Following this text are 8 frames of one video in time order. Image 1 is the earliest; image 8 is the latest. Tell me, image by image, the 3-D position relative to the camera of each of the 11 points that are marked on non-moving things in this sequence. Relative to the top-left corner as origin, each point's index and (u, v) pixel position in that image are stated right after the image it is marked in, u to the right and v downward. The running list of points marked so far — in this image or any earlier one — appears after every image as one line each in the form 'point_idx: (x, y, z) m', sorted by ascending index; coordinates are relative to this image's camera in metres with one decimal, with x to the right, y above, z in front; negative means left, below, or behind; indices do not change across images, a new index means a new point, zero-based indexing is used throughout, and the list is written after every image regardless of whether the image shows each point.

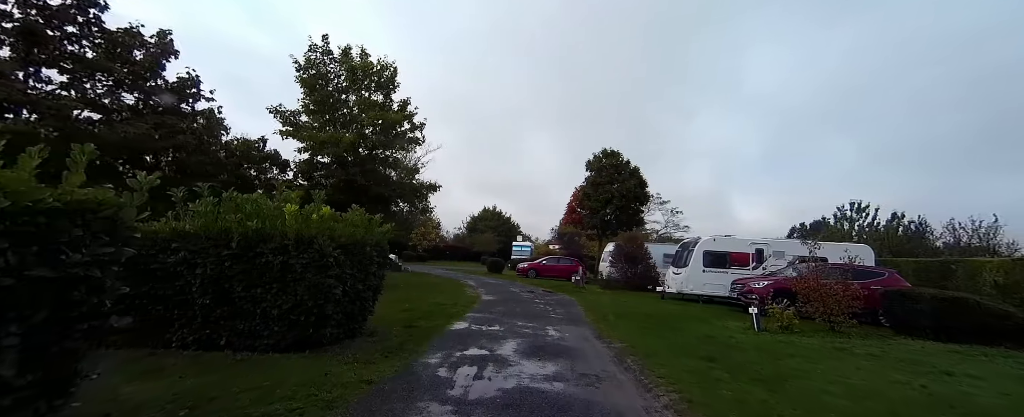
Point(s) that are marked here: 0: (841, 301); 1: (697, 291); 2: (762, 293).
0: (+8.0, -2.2, +10.6) m
1: (+7.4, -3.3, +17.5) m
2: (+8.0, -2.7, +14.0) m
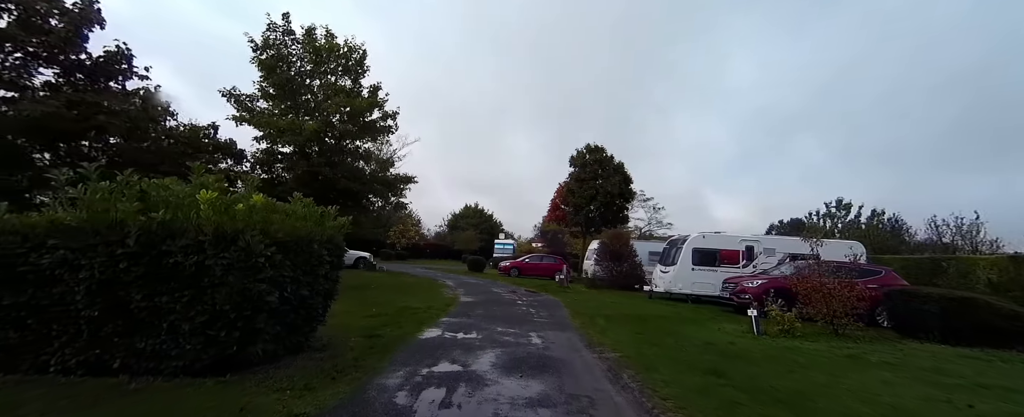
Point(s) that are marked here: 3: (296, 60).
0: (+7.6, -2.1, +9.8) m
1: (+6.6, -3.2, +16.7) m
2: (+7.4, -2.6, +13.3) m
3: (-7.7, +5.3, +15.4) m
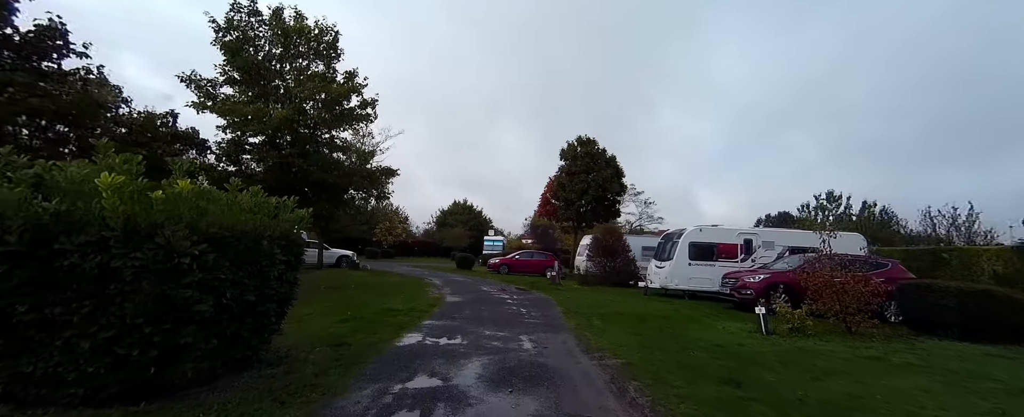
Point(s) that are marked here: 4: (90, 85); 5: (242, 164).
0: (+7.3, -1.8, +9.1) m
1: (+6.3, -2.9, +16.0) m
2: (+7.1, -2.3, +12.6) m
3: (-8.1, +5.4, +14.2) m
4: (-10.2, +3.0, +10.6) m
5: (-8.7, +1.4, +14.0) m
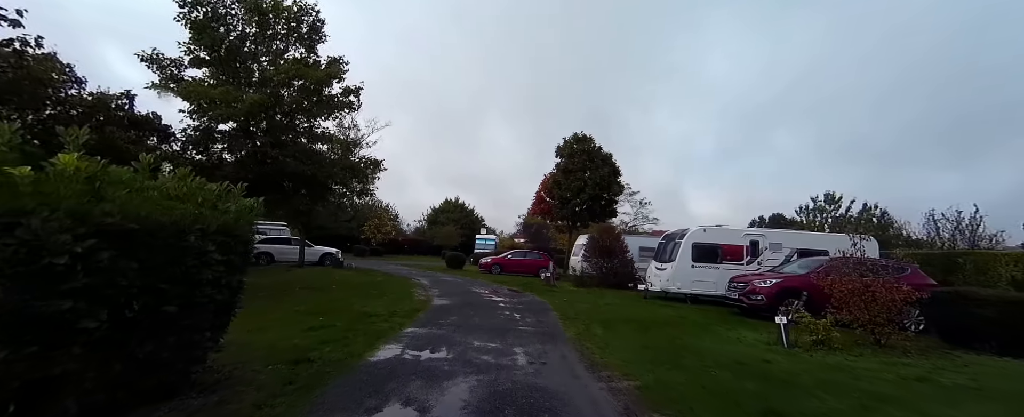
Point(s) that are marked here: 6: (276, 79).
0: (+7.2, -1.8, +8.2) m
1: (+6.0, -2.8, +15.1) m
2: (+6.9, -2.3, +11.7) m
3: (-8.3, +5.6, +13.1) m
4: (-10.3, +3.2, +9.4) m
5: (-8.9, +1.6, +12.8) m
6: (-6.9, +3.8, +12.8) m
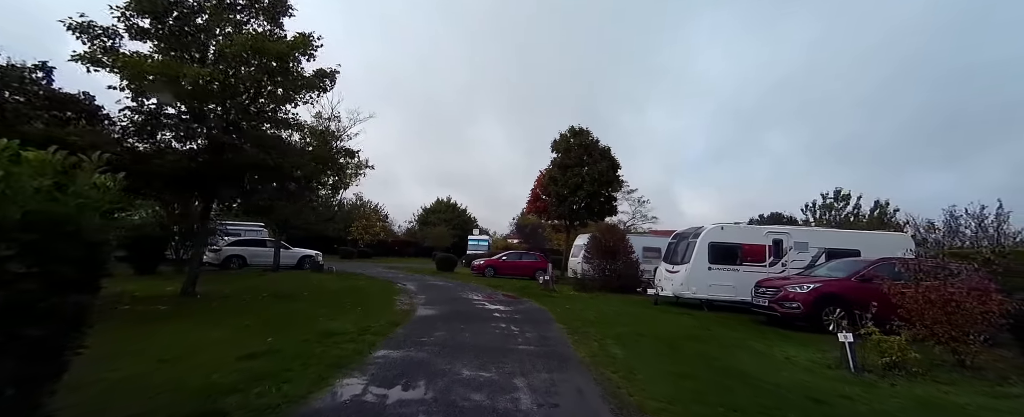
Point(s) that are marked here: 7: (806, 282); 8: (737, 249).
0: (+7.1, -1.7, +6.6) m
1: (+5.9, -2.7, +13.5) m
2: (+6.8, -2.1, +10.1) m
3: (-8.4, +5.7, +11.2) m
4: (-10.4, +3.3, +7.5) m
5: (-9.0, +1.7, +11.0) m
6: (-7.1, +3.9, +11.0) m
7: (+6.9, -1.7, +10.3) m
8: (+7.0, -1.2, +13.6) m
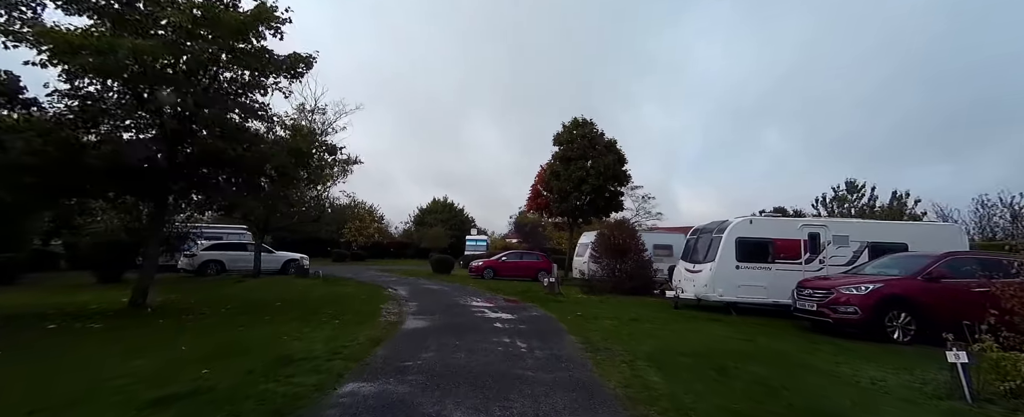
0: (+7.2, -1.4, +5.1) m
1: (+5.9, -2.5, +11.9) m
2: (+6.9, -1.8, +8.5) m
3: (-8.5, +5.8, +9.6) m
4: (-10.4, +3.3, +5.9) m
5: (-8.9, +1.7, +9.3) m
6: (-7.1, +4.0, +9.4) m
7: (+7.0, -1.5, +8.7) m
8: (+7.1, -1.0, +12.0) m
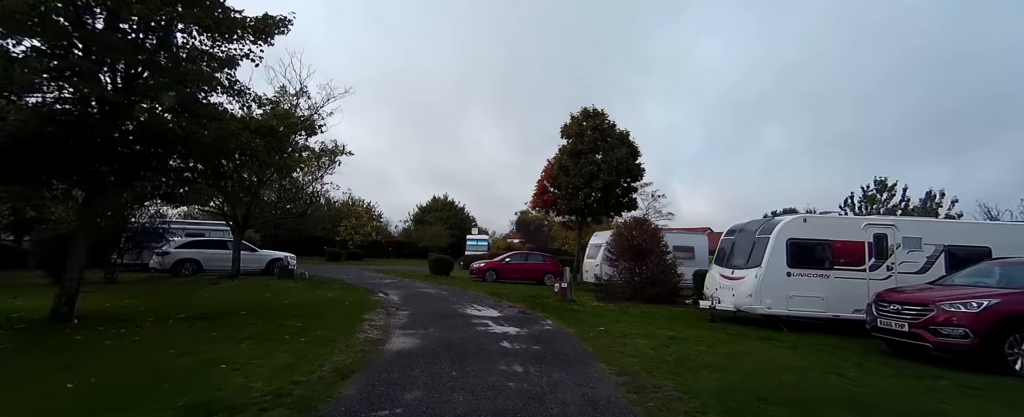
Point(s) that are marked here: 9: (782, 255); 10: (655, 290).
0: (+7.4, -1.3, +3.2) m
1: (+6.1, -2.4, +10.0) m
2: (+7.1, -1.8, +6.6) m
3: (-8.2, +6.0, +7.7) m
4: (-10.1, +3.6, +4.0) m
5: (-8.7, +2.0, +7.5) m
6: (-6.8, +4.2, +7.5) m
7: (+7.2, -1.4, +6.8) m
8: (+7.3, -0.9, +10.1) m
9: (+6.3, -1.1, +10.1) m
10: (+4.9, -2.8, +14.9) m
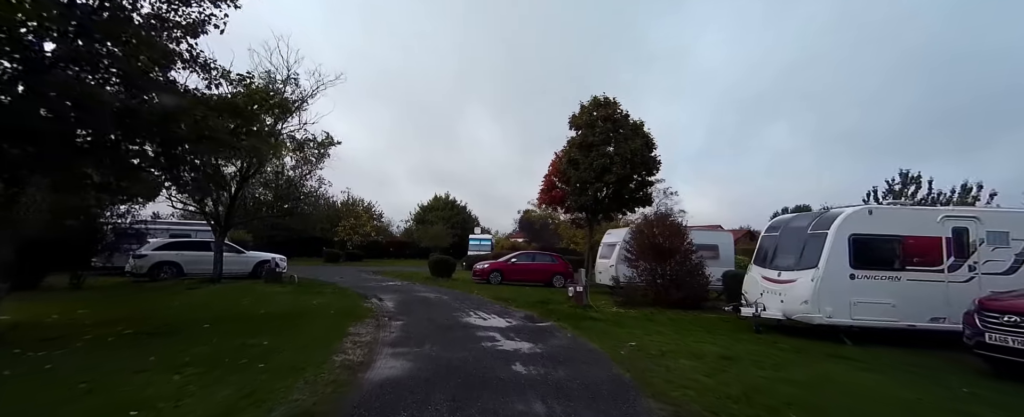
0: (+7.6, -1.1, +1.6) m
1: (+6.4, -2.2, +8.4) m
2: (+7.3, -1.6, +5.0) m
3: (-8.0, +6.1, +6.2) m
4: (-10.0, +3.6, +2.5) m
5: (-8.5, +2.1, +6.0) m
6: (-6.6, +4.3, +6.0) m
7: (+7.4, -1.2, +5.2) m
8: (+7.5, -0.7, +8.6) m
9: (+6.5, -0.9, +8.5) m
10: (+5.2, -2.6, +13.3) m
